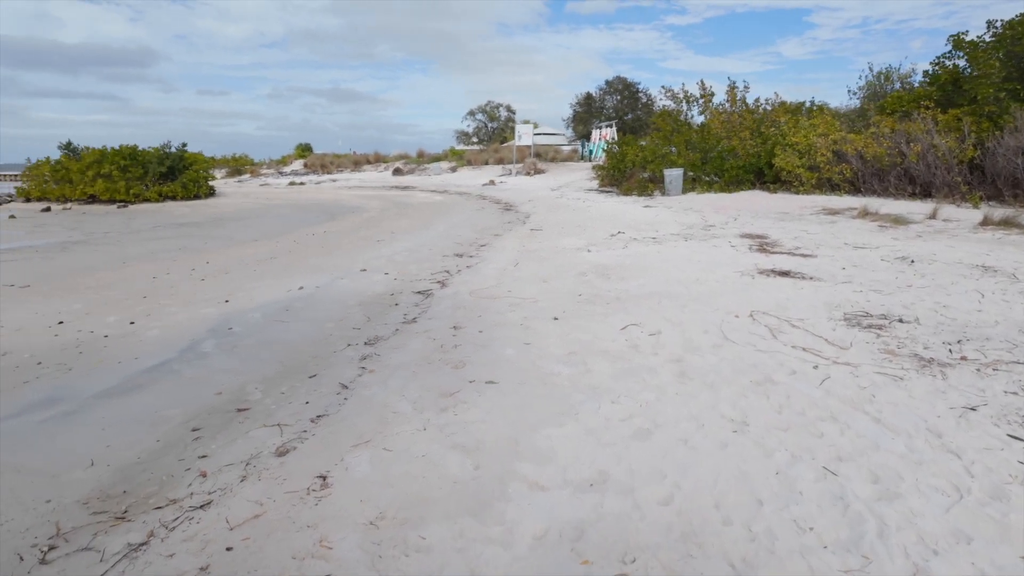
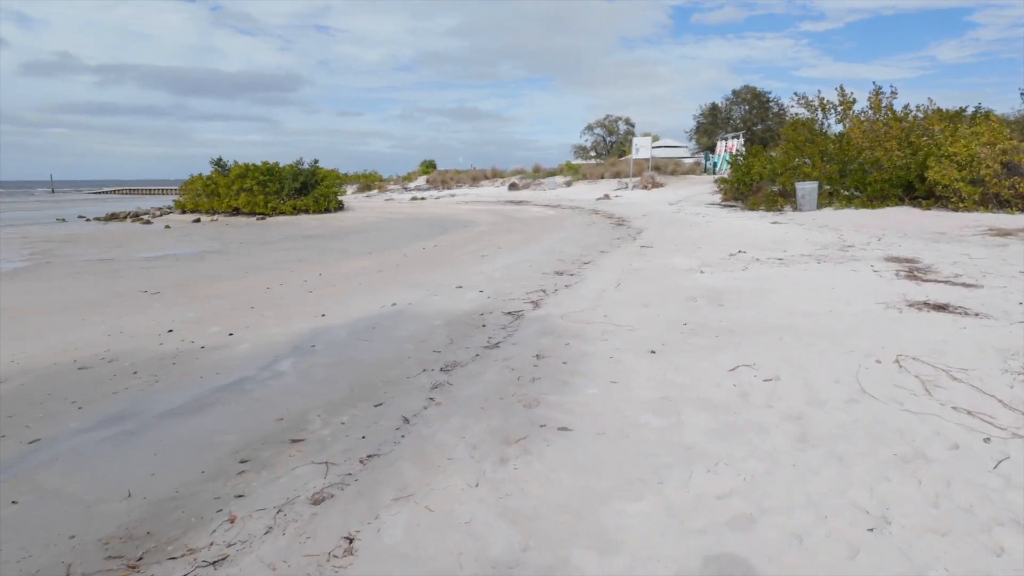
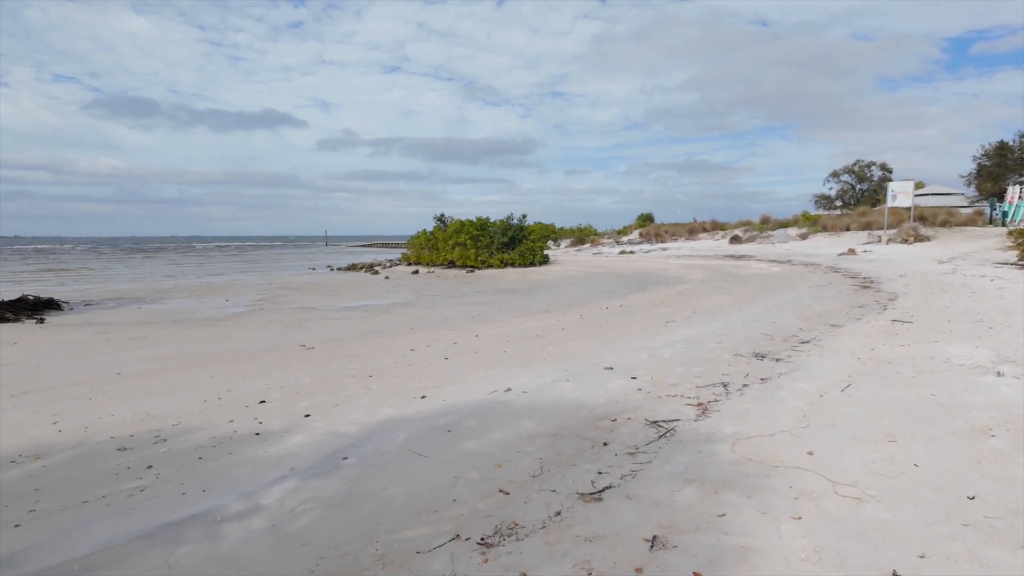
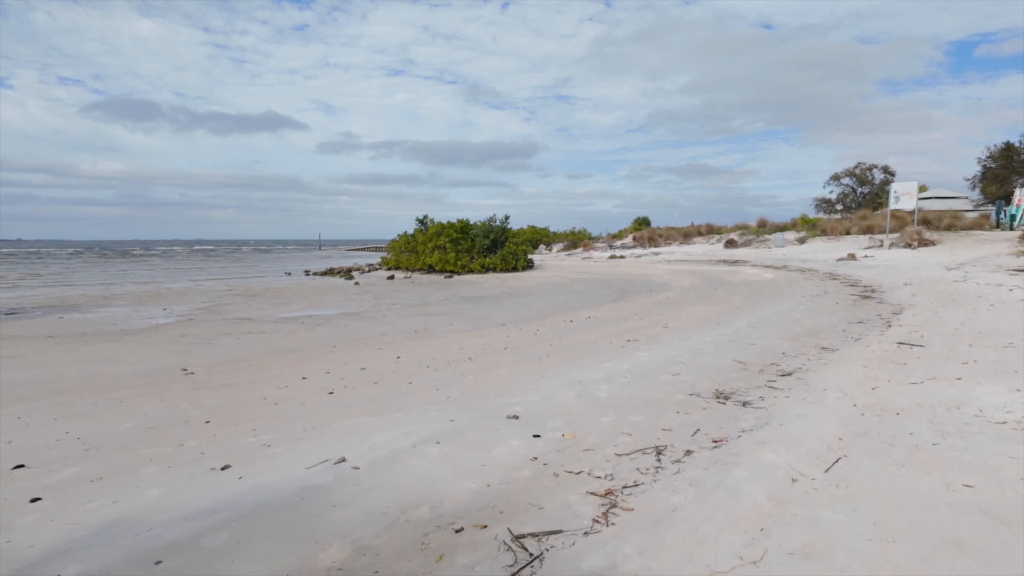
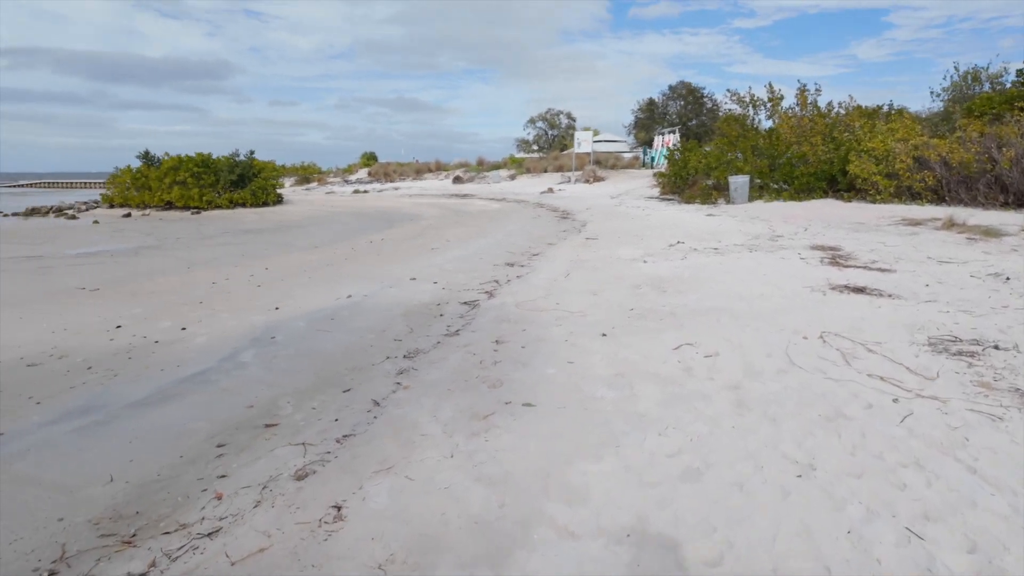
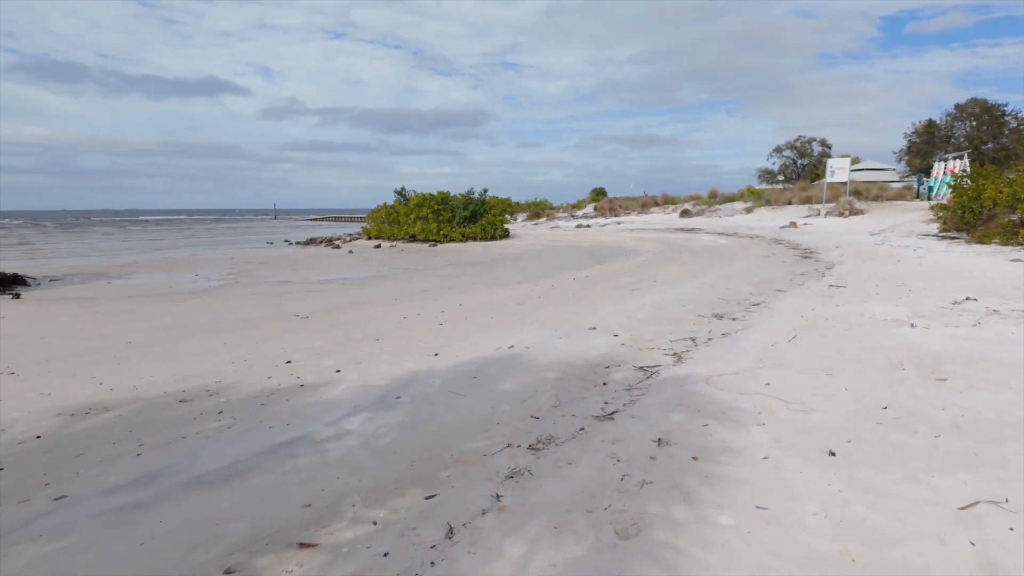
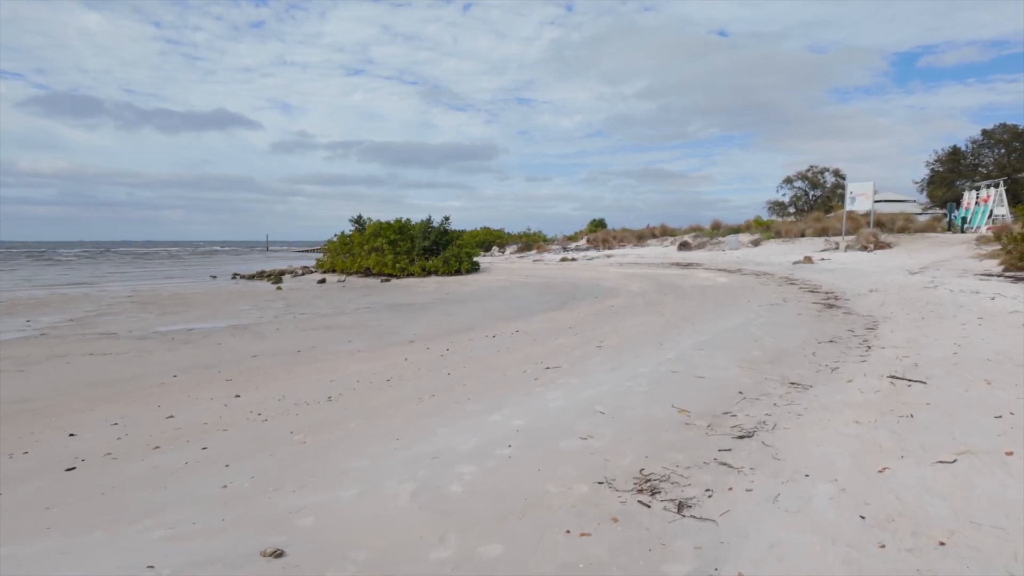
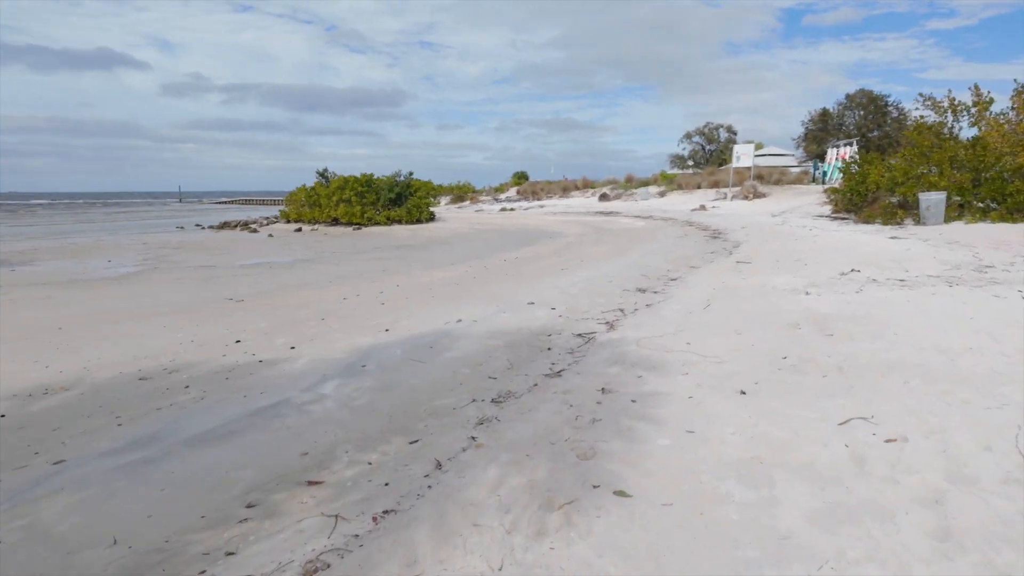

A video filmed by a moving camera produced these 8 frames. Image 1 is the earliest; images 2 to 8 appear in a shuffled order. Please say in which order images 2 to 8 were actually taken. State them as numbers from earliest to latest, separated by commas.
5, 2, 8, 6, 3, 4, 7
